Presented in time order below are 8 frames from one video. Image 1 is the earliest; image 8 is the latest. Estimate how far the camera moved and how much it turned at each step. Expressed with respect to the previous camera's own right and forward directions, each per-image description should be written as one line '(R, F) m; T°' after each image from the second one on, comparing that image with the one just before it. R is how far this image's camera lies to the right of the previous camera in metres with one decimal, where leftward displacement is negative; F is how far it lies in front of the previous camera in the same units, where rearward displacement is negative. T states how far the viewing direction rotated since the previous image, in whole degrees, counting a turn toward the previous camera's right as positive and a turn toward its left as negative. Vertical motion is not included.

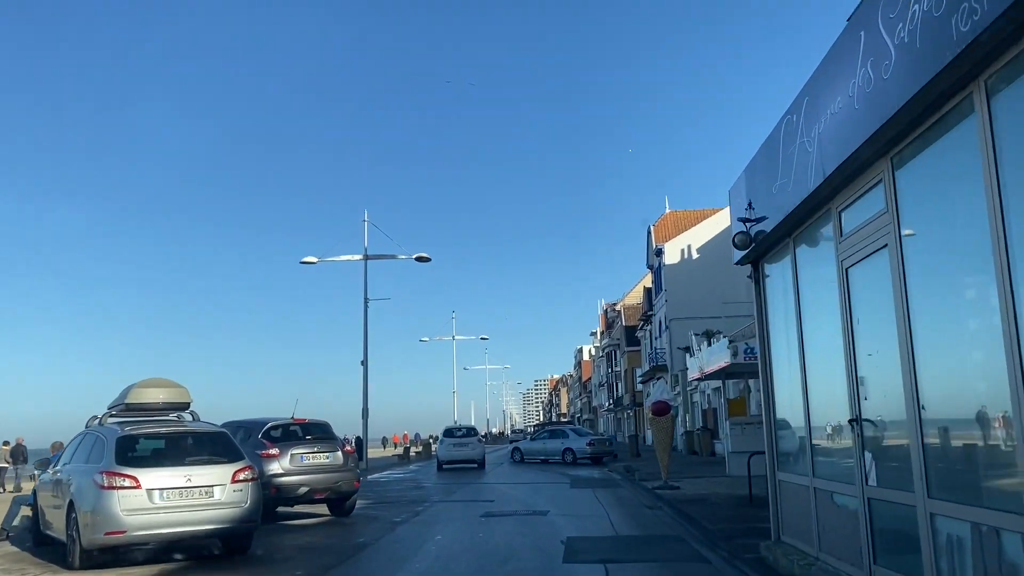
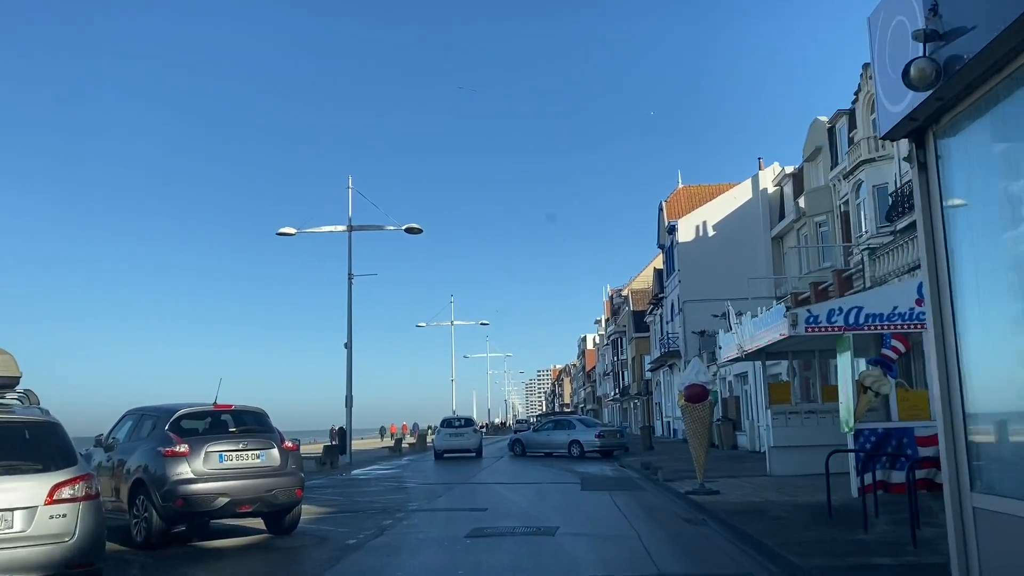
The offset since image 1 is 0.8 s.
(+0.1, +4.1) m; 0°
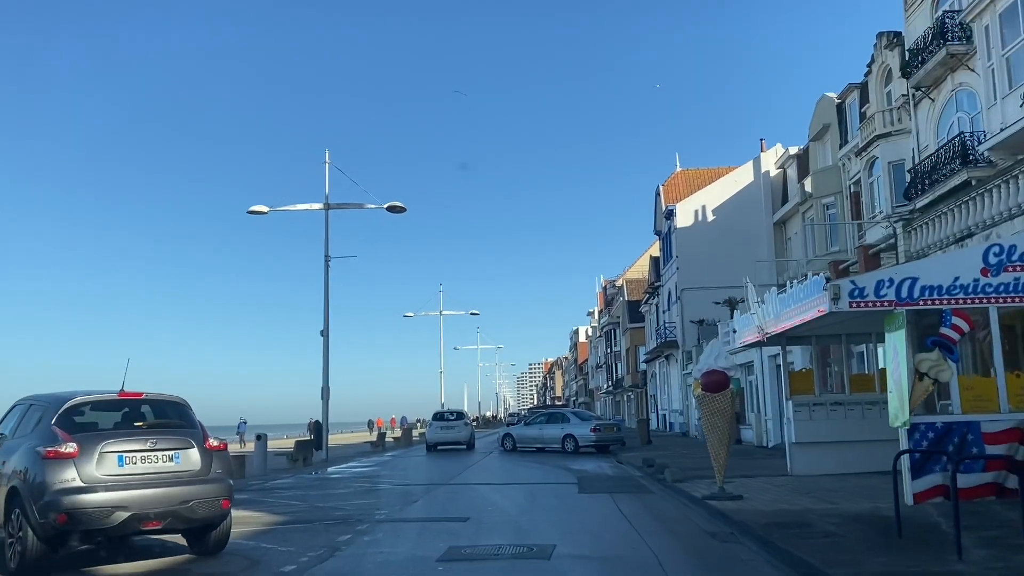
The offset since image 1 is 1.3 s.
(+0.1, +2.5) m; +1°
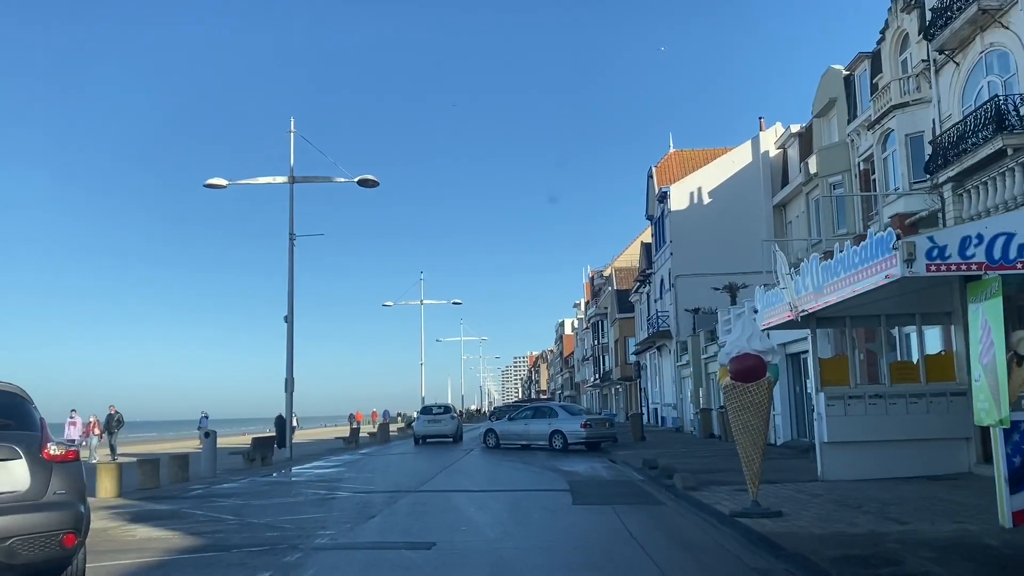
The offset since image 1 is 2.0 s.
(+0.1, +2.9) m; +1°
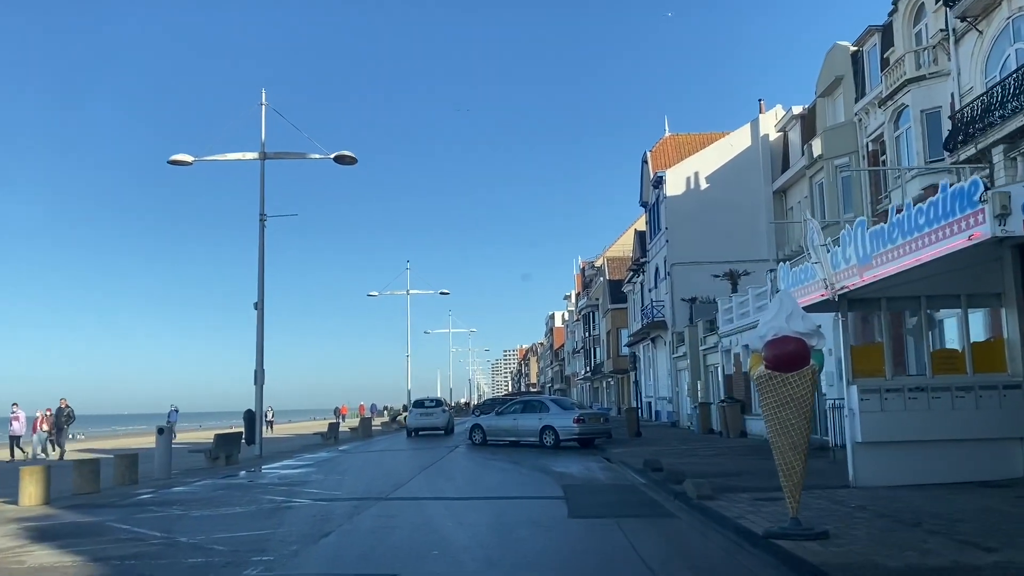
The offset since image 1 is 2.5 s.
(+0.1, +2.2) m; +1°
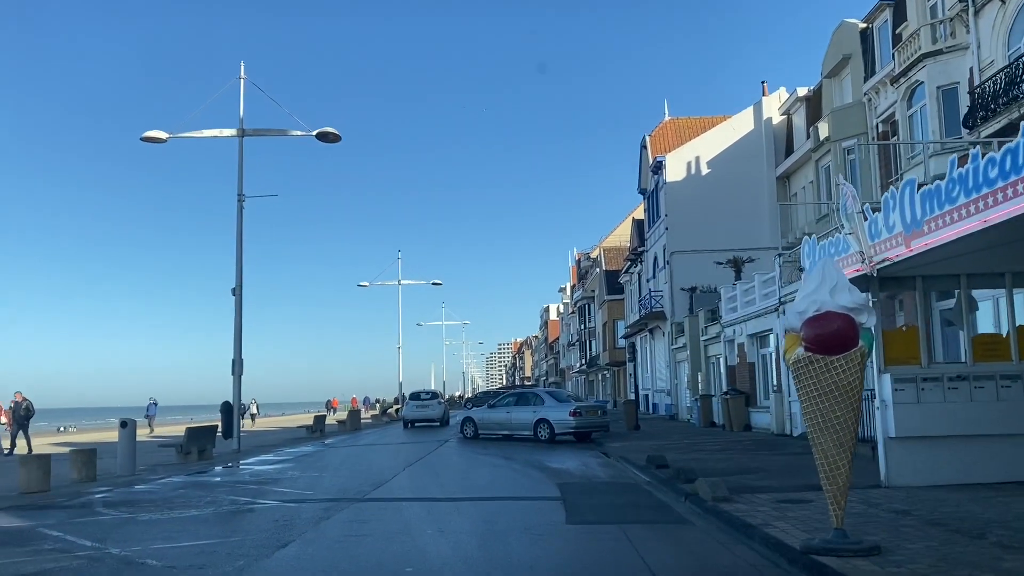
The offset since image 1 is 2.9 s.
(0.0, +1.5) m; 0°
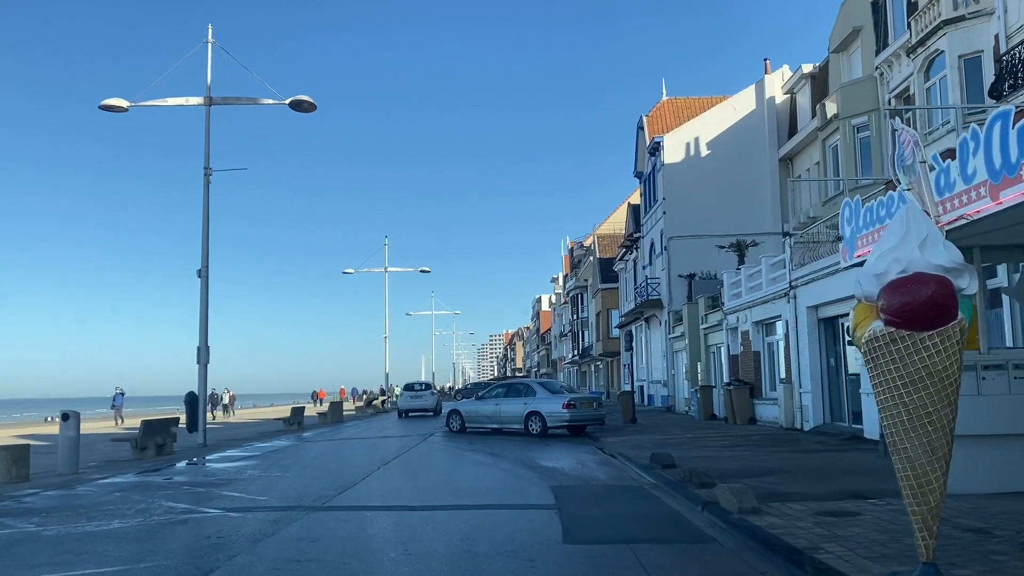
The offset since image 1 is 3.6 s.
(+0.1, +1.9) m; +1°
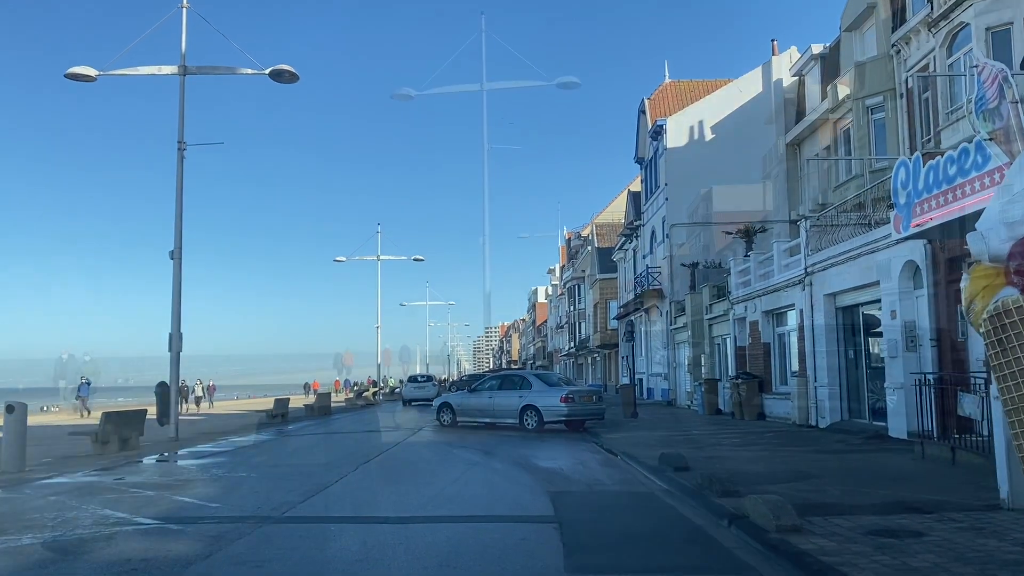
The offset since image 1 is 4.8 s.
(0.0, +1.6) m; 0°
